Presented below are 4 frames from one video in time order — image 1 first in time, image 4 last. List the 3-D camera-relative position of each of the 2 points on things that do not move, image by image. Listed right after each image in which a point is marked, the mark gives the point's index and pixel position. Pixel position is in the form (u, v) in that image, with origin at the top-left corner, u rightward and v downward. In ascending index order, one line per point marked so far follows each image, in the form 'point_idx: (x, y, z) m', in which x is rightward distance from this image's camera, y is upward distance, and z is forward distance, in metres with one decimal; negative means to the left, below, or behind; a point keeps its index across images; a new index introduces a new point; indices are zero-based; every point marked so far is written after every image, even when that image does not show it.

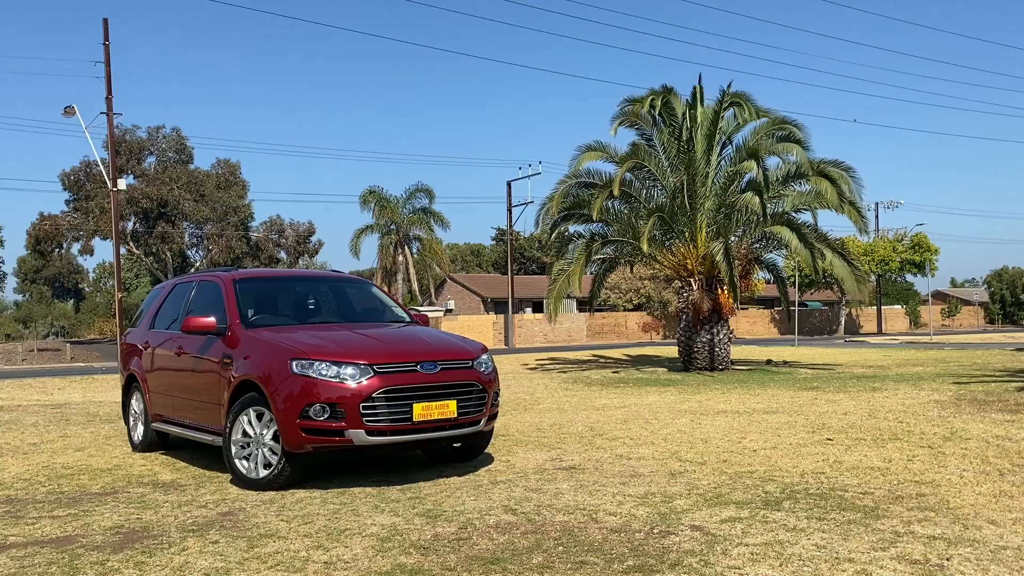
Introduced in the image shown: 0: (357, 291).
0: (-1.7, 0.0, +8.8) m
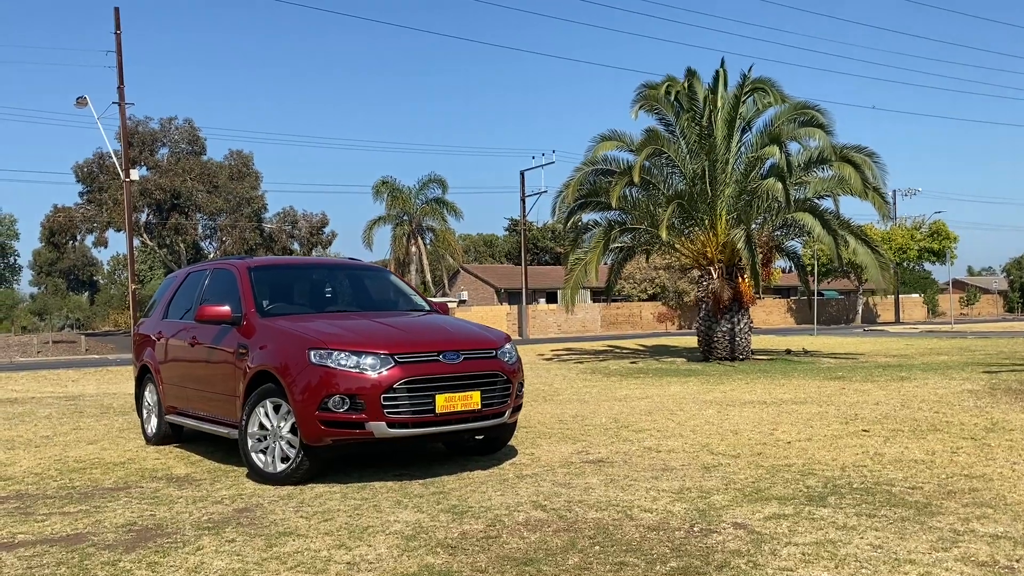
0: (-1.4, +0.1, +8.5) m
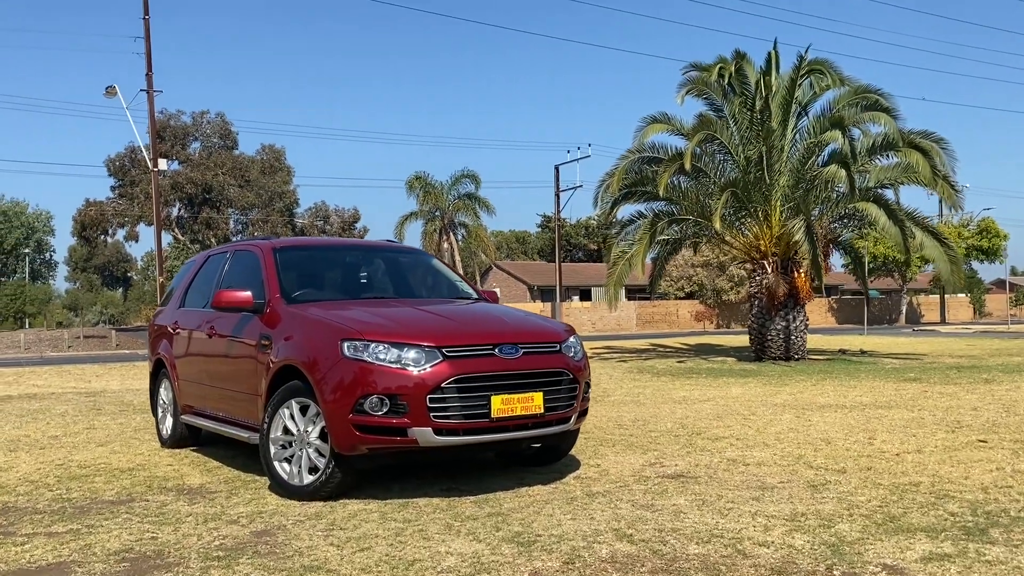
0: (-0.9, +0.2, +7.5) m
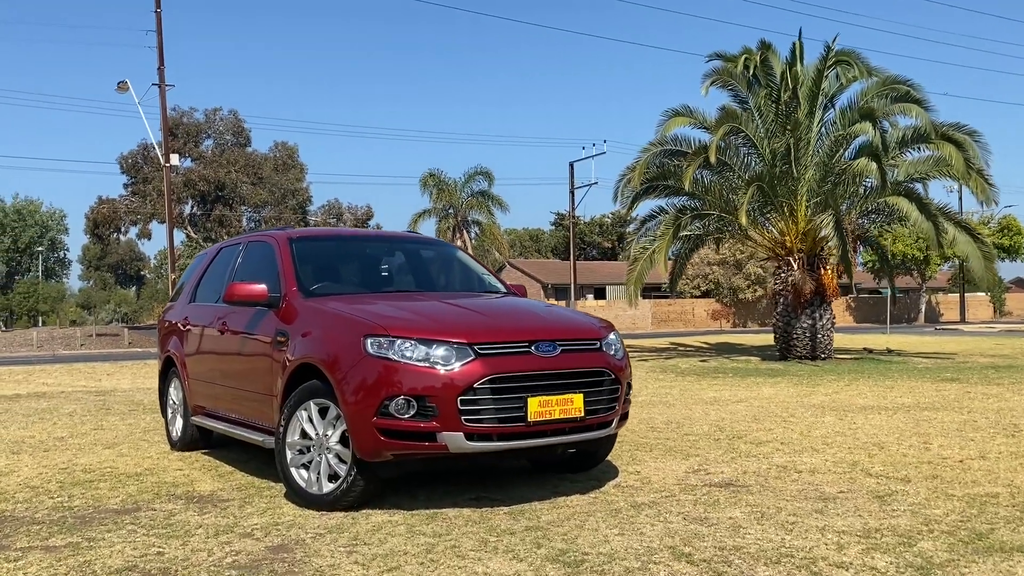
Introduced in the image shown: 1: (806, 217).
0: (-0.6, +0.3, +7.1) m
1: (+6.4, +1.6, +18.5) m
